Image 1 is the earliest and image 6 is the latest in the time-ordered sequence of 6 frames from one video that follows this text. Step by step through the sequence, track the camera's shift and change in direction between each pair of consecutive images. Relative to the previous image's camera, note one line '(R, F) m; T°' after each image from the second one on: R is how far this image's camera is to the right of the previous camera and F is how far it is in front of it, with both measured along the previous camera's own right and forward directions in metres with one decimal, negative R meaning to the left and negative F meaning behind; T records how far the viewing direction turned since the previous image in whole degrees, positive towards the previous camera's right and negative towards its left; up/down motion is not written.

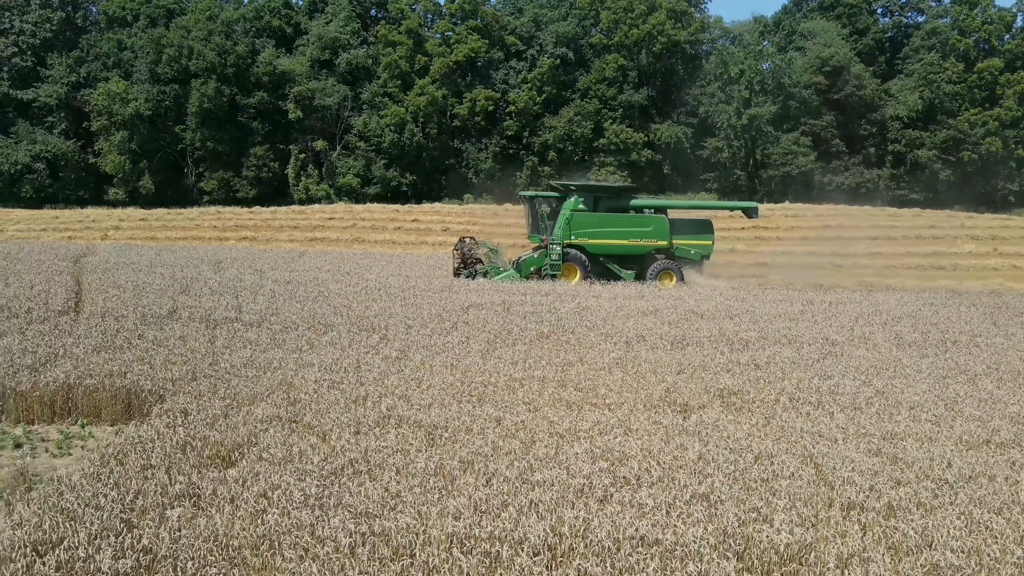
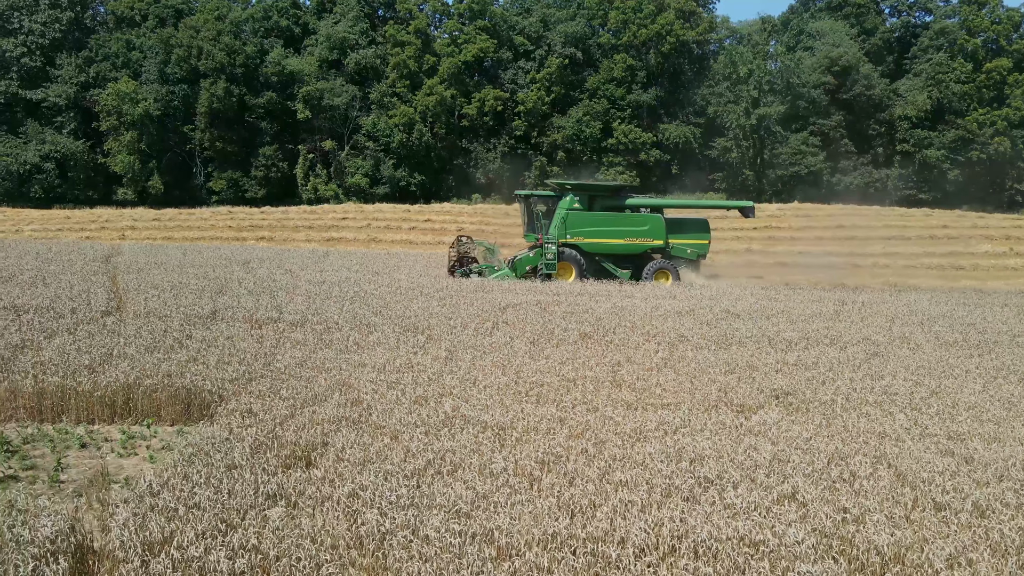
(-0.5, 0.0) m; 0°
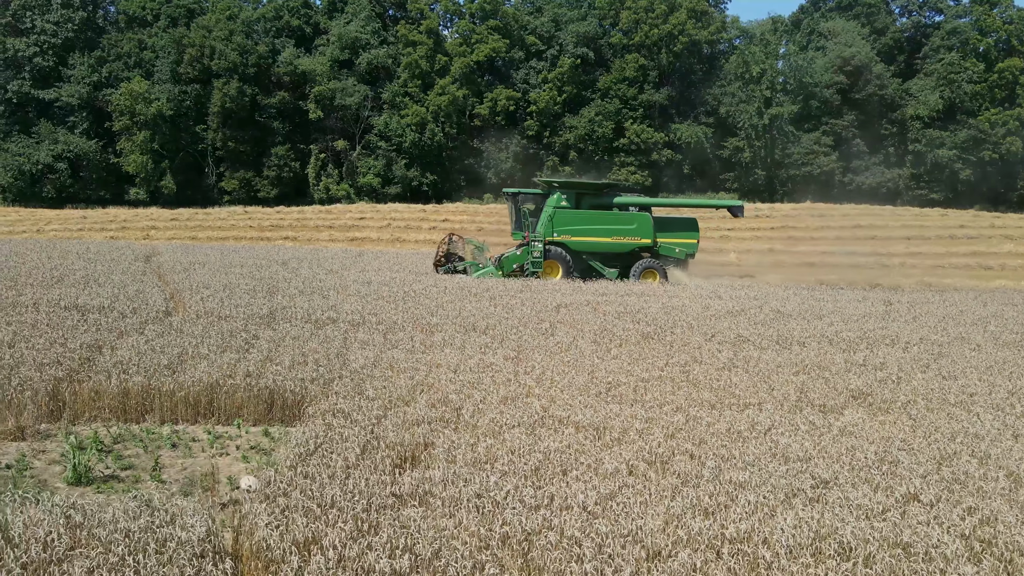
(-0.7, 0.0) m; 0°
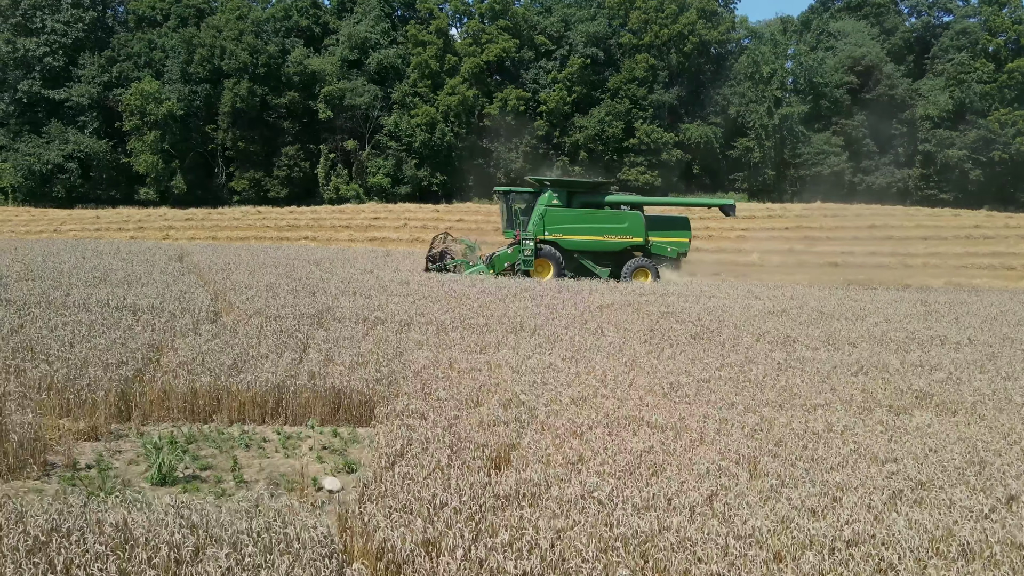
(-0.5, 0.0) m; 0°
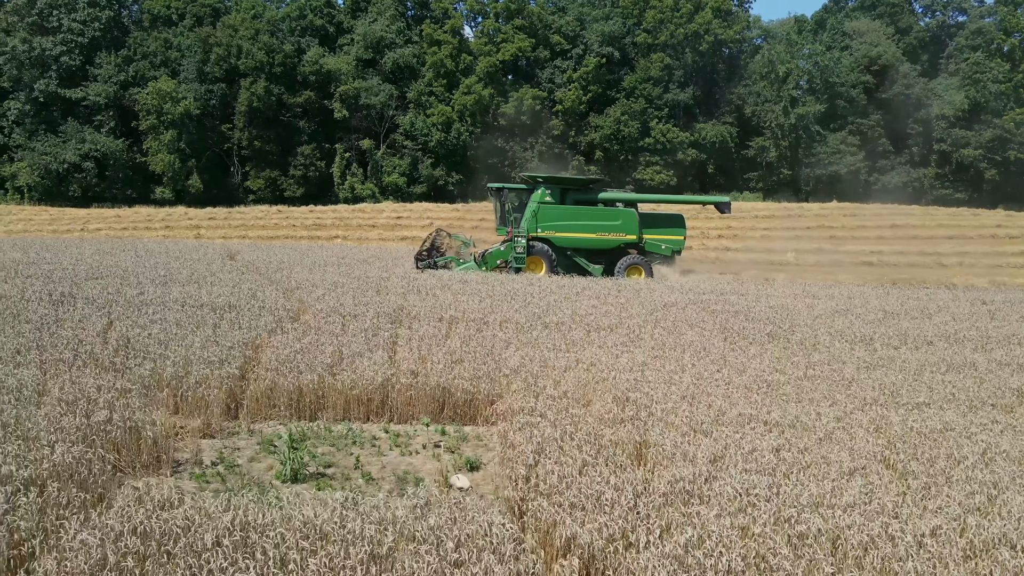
(-0.8, 0.0) m; 0°
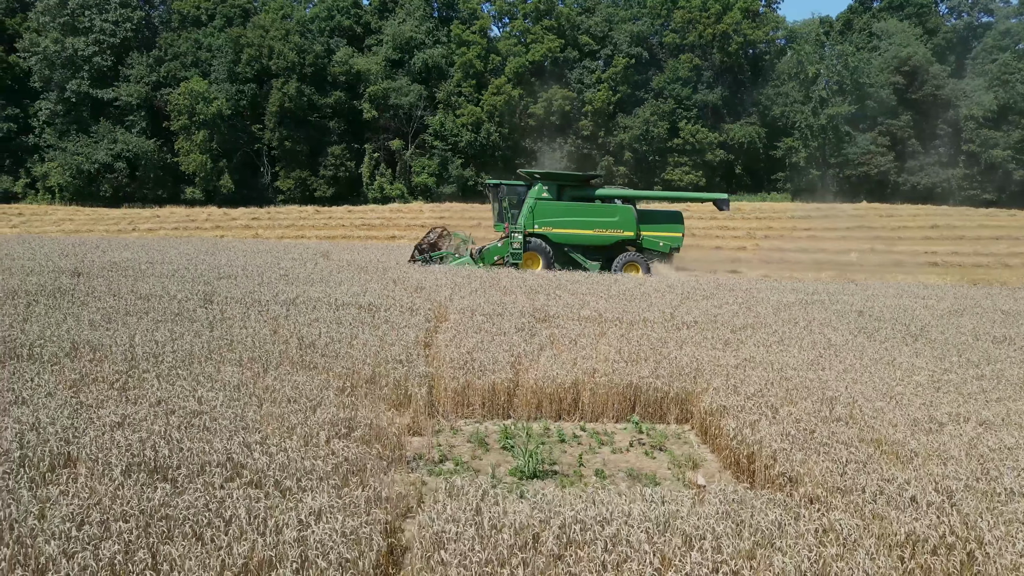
(-1.5, 0.0) m; 0°
